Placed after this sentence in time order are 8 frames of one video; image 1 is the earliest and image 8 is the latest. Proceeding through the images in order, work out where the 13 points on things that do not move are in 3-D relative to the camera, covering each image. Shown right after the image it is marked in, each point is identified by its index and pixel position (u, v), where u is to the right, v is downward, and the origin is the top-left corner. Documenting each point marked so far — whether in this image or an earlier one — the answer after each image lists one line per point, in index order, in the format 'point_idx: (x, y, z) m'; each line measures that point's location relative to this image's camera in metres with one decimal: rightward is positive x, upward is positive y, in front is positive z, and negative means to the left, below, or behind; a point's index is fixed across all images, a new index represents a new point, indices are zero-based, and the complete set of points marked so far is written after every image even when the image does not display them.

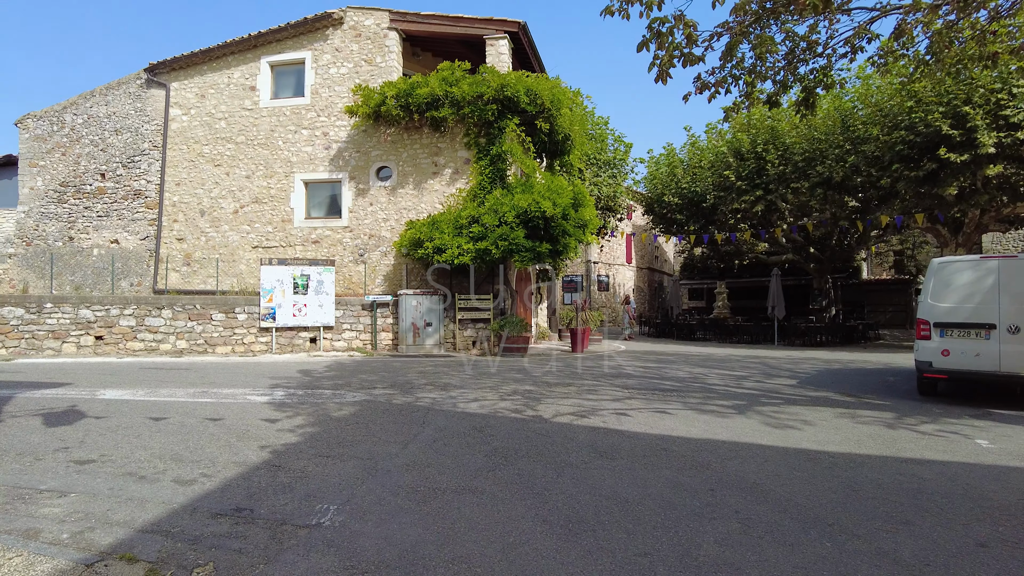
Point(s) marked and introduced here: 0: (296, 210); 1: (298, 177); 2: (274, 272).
0: (-6.1, +2.2, +18.7) m
1: (-6.0, +3.1, +18.7) m
2: (-5.4, +0.4, +15.2) m
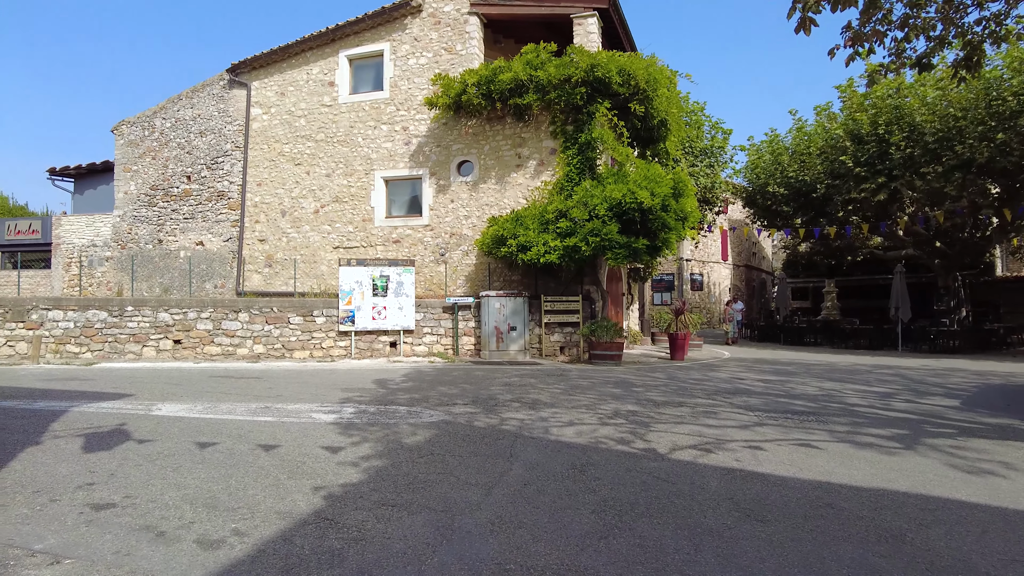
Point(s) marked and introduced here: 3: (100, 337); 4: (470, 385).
0: (-3.7, +2.2, +17.9) m
1: (-3.6, +3.1, +17.9) m
2: (-3.5, +0.3, +14.4) m
3: (-8.7, -1.0, +13.9) m
4: (-0.6, -1.4, +9.7) m
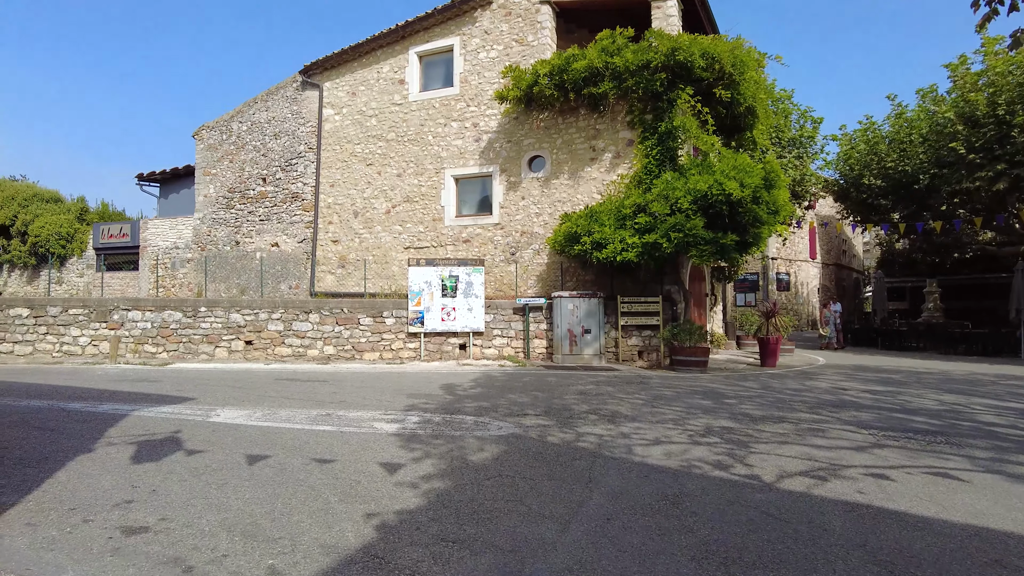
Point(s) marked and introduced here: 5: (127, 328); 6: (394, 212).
0: (-1.7, +2.1, +17.4) m
1: (-1.7, +3.1, +17.4) m
2: (-1.9, +0.3, +13.9) m
3: (-7.2, -1.0, +14.1) m
4: (+0.4, -1.4, +8.9) m
5: (-8.2, -0.9, +14.0) m
6: (-3.2, +2.1, +18.2) m
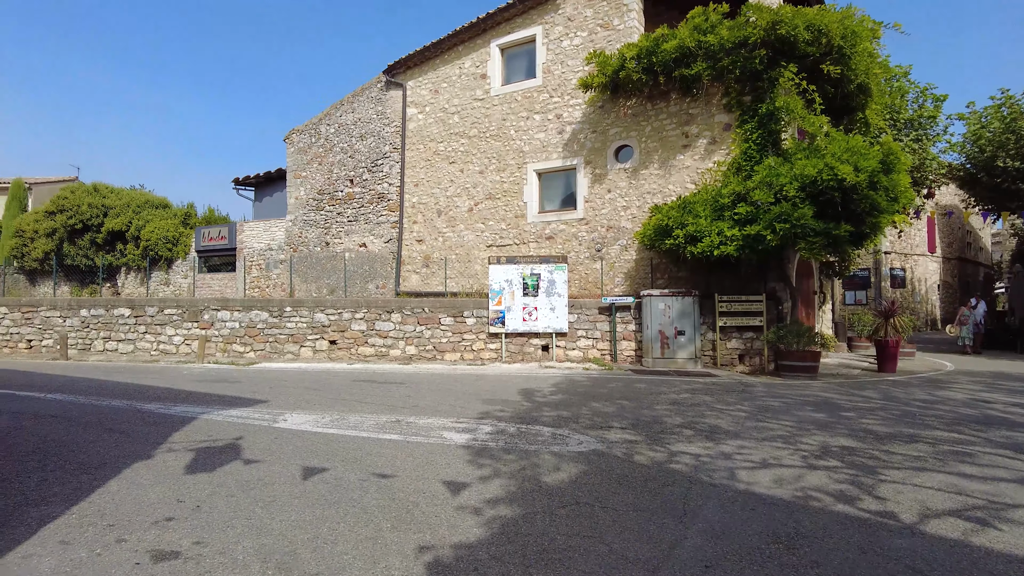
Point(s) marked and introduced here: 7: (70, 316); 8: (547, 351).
0: (+0.4, +2.2, +16.8) m
1: (+0.5, +3.1, +16.8) m
2: (-0.2, +0.3, +13.4) m
3: (-5.4, -1.0, +14.2) m
4: (+1.4, -1.4, +8.1) m
5: (-6.4, -0.9, +14.3) m
6: (-1.0, +2.1, +17.8) m
7: (-9.6, -0.6, +14.4) m
8: (+0.7, -1.3, +13.3) m
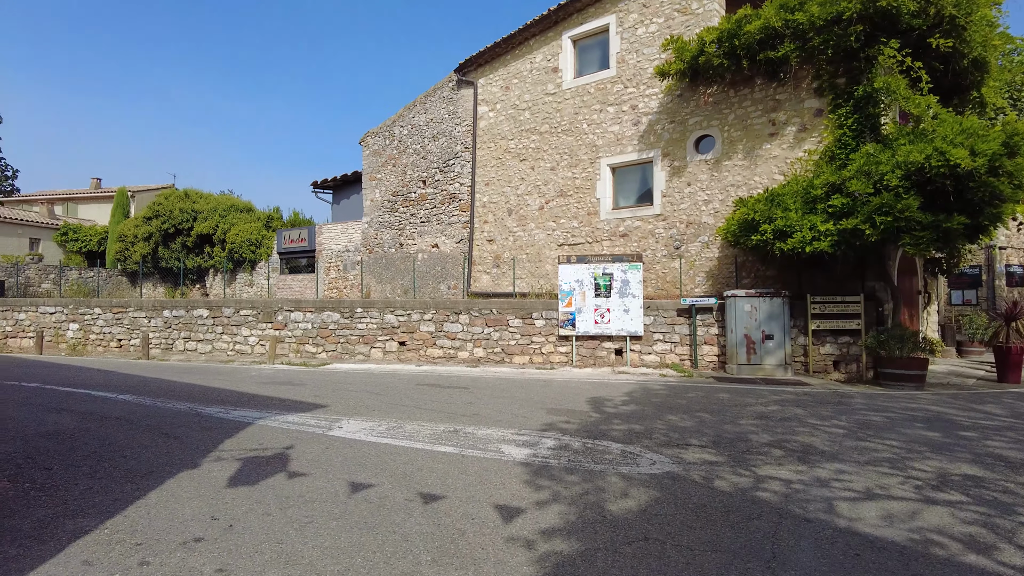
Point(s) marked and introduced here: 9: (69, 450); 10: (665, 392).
0: (+2.2, +2.2, +16.1) m
1: (+2.3, +3.1, +16.1) m
2: (+1.2, +0.3, +12.8) m
3: (-3.9, -1.1, +14.2) m
4: (+2.2, -1.4, +7.4) m
5: (-4.9, -0.9, +14.4) m
6: (+0.9, +2.1, +17.3) m
7: (-8.1, -0.7, +14.9) m
8: (+2.1, -1.3, +12.6) m
9: (-4.0, -1.5, +5.9) m
10: (+2.2, -1.5, +9.3) m
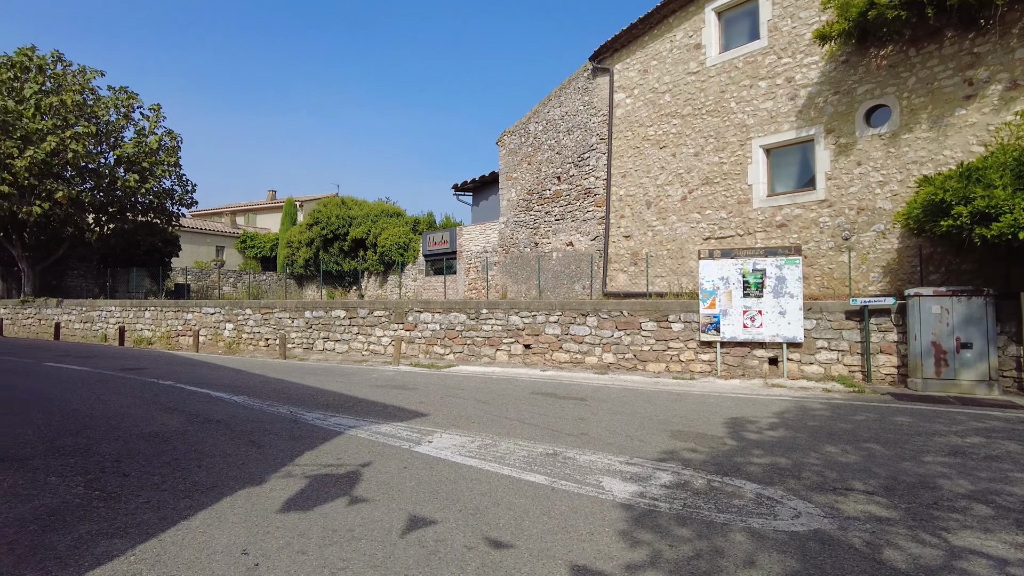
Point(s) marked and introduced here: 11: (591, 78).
0: (+5.2, +2.2, +14.3) m
1: (+5.3, +3.1, +14.3) m
2: (+3.5, +0.3, +11.3) m
3: (-1.1, -1.1, +13.8) m
4: (+3.2, -1.4, +5.8) m
5: (-2.0, -0.9, +14.2) m
6: (+4.3, +2.1, +15.7) m
7: (-5.0, -0.7, +15.5) m
8: (+4.3, -1.3, +10.9) m
9: (-3.1, -1.5, +5.8) m
10: (+3.6, -1.4, +7.7) m
11: (+2.3, +6.1, +19.1) m
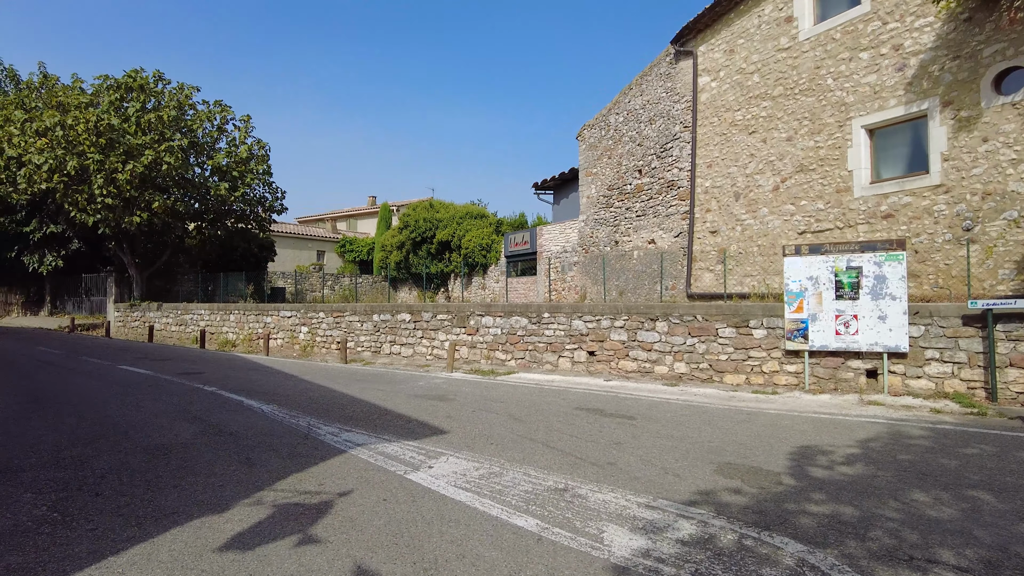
0: (+6.5, +2.2, +12.5) m
1: (+6.6, +3.1, +12.5) m
2: (+4.3, +0.3, +9.8) m
3: (+0.2, -1.1, +13.1) m
4: (+3.2, -1.4, +4.4) m
5: (-0.6, -1.0, +13.6) m
6: (+5.8, +2.1, +14.1) m
7: (-3.4, -0.8, +15.3) m
8: (+5.1, -1.3, +9.3) m
9: (-3.1, -1.5, +5.5) m
10: (+3.9, -1.4, +6.3) m
11: (+4.3, +6.1, +17.8) m
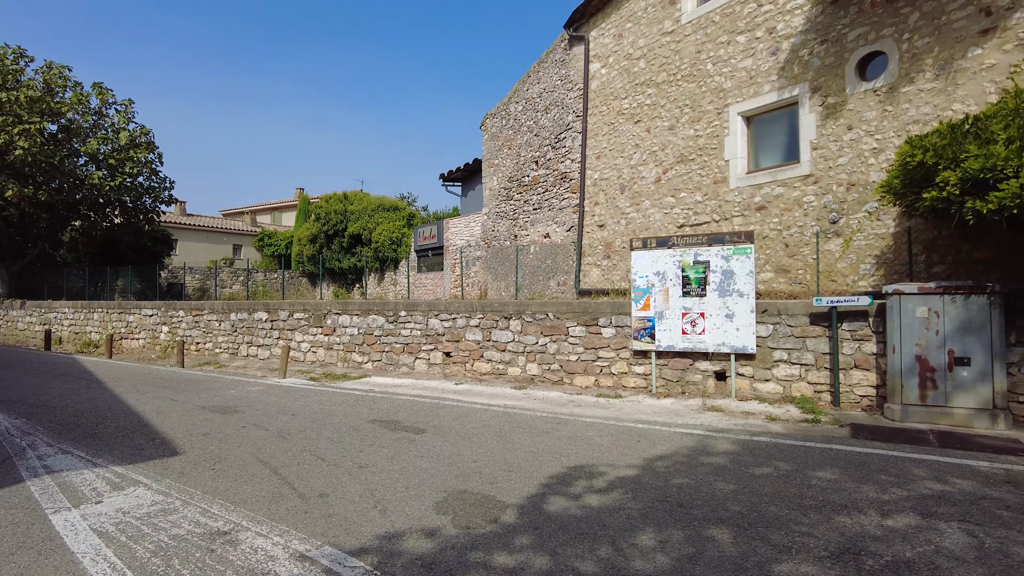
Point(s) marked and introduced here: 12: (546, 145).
0: (+4.0, +2.3, +12.0) m
1: (+4.0, +3.2, +11.9) m
2: (+2.0, +0.4, +9.1) m
3: (-2.3, -1.0, +12.1) m
4: (+1.2, -1.4, +3.7) m
5: (-3.2, -0.9, +12.6) m
6: (+3.2, +2.2, +13.4) m
7: (-6.1, -0.7, +14.1) m
8: (+2.8, -1.2, +8.7) m
9: (-5.1, -1.5, +4.3) m
10: (+1.8, -1.4, +5.5) m
11: (+1.5, +6.2, +17.0) m
12: (+1.0, +3.8, +17.7) m
